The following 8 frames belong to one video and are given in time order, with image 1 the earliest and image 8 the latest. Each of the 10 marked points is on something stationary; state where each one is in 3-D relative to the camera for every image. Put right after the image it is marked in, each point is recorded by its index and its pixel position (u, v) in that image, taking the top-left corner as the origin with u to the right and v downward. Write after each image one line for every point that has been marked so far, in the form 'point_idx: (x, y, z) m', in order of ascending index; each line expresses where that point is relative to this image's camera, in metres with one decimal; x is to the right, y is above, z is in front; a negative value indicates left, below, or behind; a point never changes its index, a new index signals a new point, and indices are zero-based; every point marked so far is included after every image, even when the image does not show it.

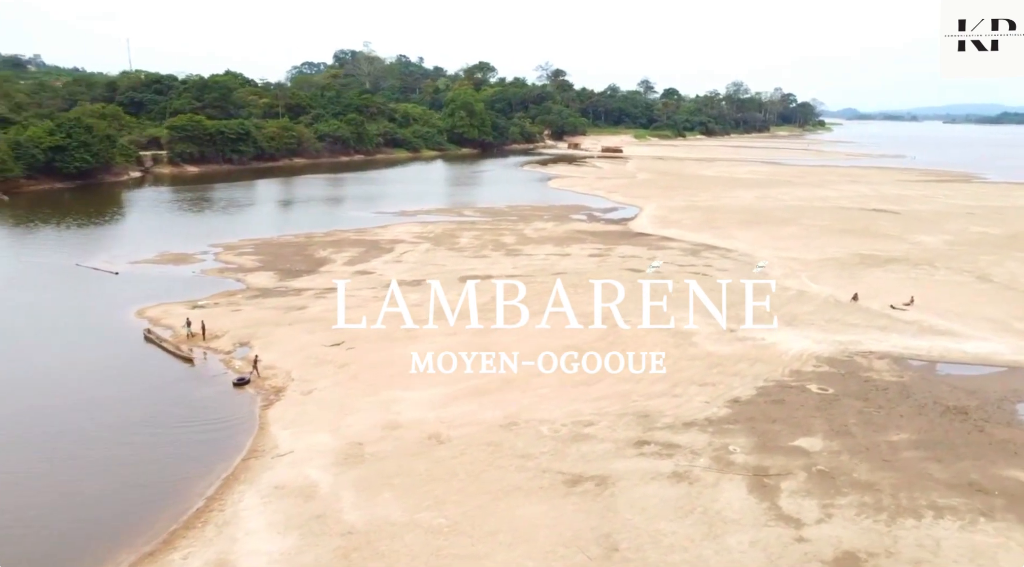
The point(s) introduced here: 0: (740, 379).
0: (+5.1, -2.1, +17.2) m
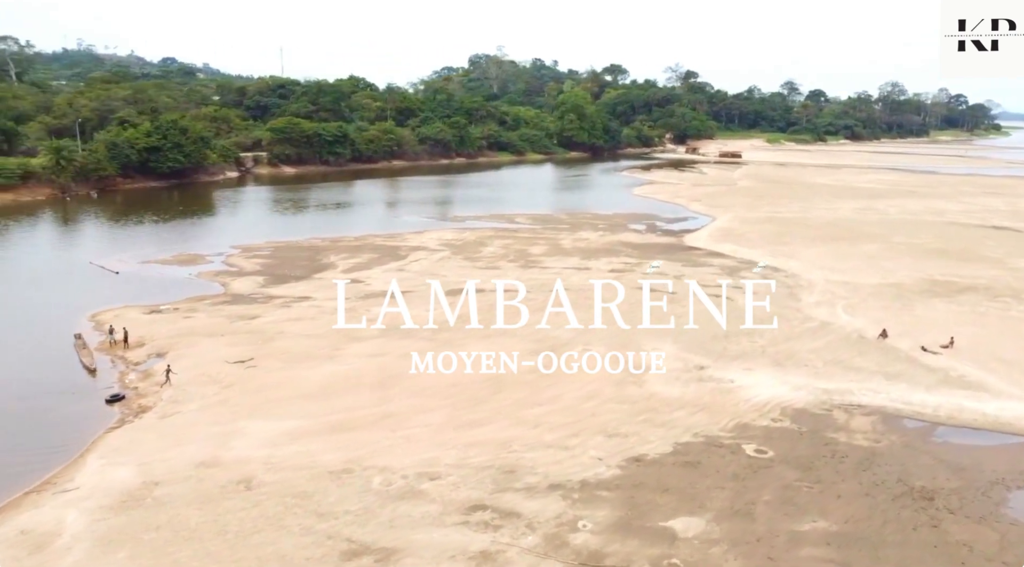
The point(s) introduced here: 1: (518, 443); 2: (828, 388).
0: (+2.9, -2.8, +14.6) m
1: (+0.1, -2.8, +13.5) m
2: (+7.0, -2.3, +17.0) m
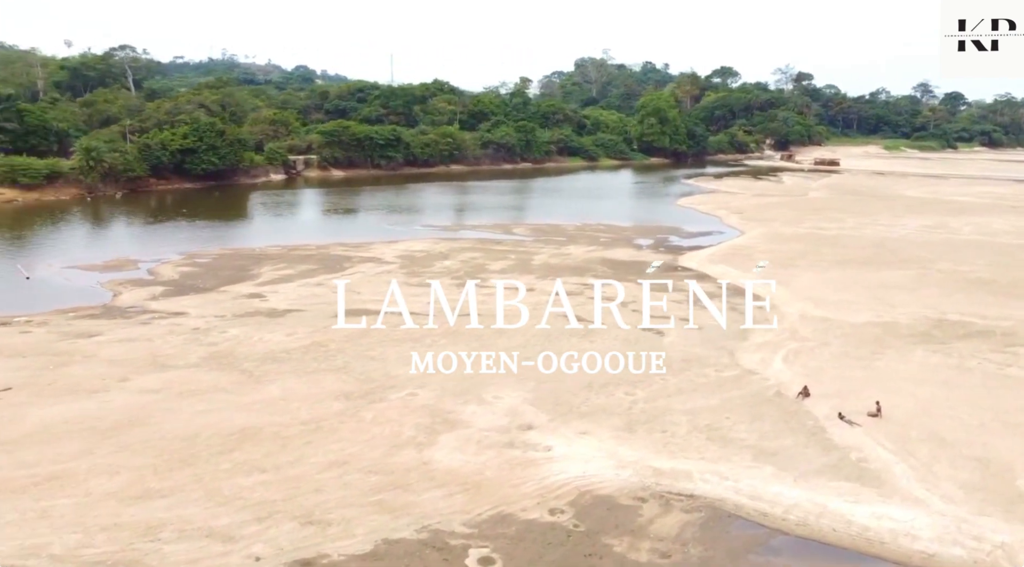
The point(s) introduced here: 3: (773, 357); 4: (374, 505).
0: (-1.8, -3.5, +11.3) m
1: (-4.7, -3.4, +10.7) m
2: (+2.6, -3.2, +13.1) m
3: (+6.6, -1.9, +19.5) m
4: (-2.1, -3.4, +11.5) m
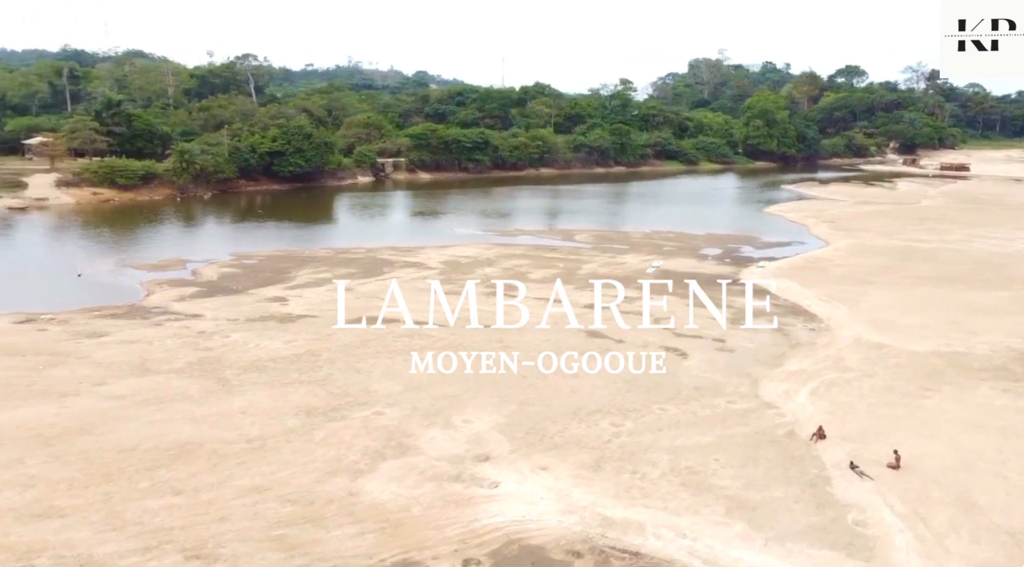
0: (-3.1, -3.7, +10.3) m
1: (-6.0, -3.5, +10.1) m
2: (+1.6, -3.5, +11.5) m
3: (+6.4, -2.4, +17.2) m
4: (-3.3, -3.6, +10.6) m
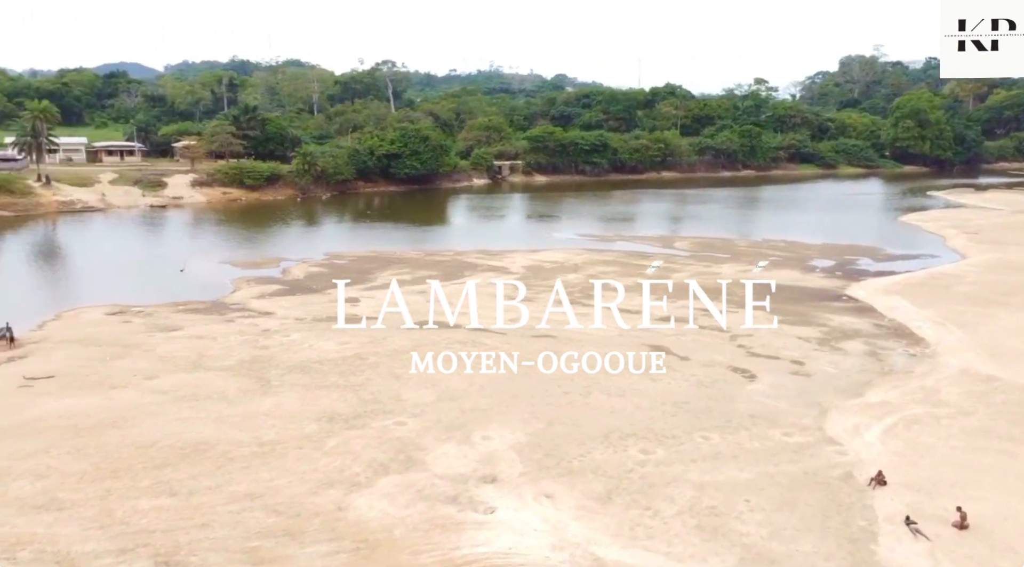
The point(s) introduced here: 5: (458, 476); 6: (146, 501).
0: (-3.5, -3.8, +10.0) m
1: (-6.4, -3.5, +10.3) m
2: (+1.3, -3.7, +10.4) m
3: (+7.1, -2.8, +15.2) m
4: (-3.6, -3.6, +10.3) m
5: (-0.9, -3.2, +12.6) m
6: (-5.5, -3.3, +11.5) m
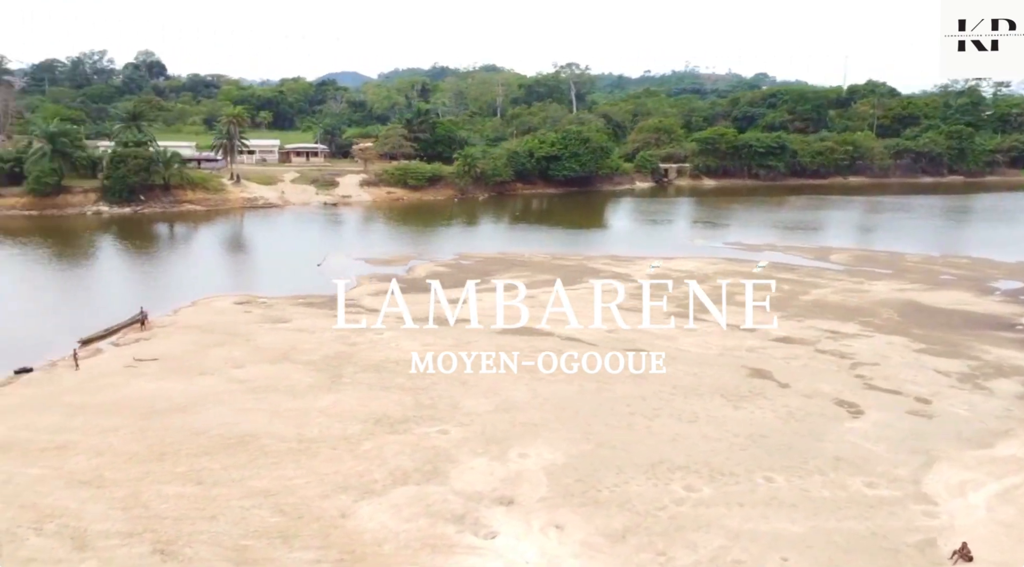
0: (-3.7, -3.8, +10.1) m
1: (-6.5, -3.4, +11.1) m
2: (+1.0, -4.0, +9.4) m
3: (+7.8, -3.3, +12.6) m
4: (-3.8, -3.6, +10.5) m
5: (-0.6, -3.3, +12.0) m
6: (-5.3, -3.2, +12.0) m
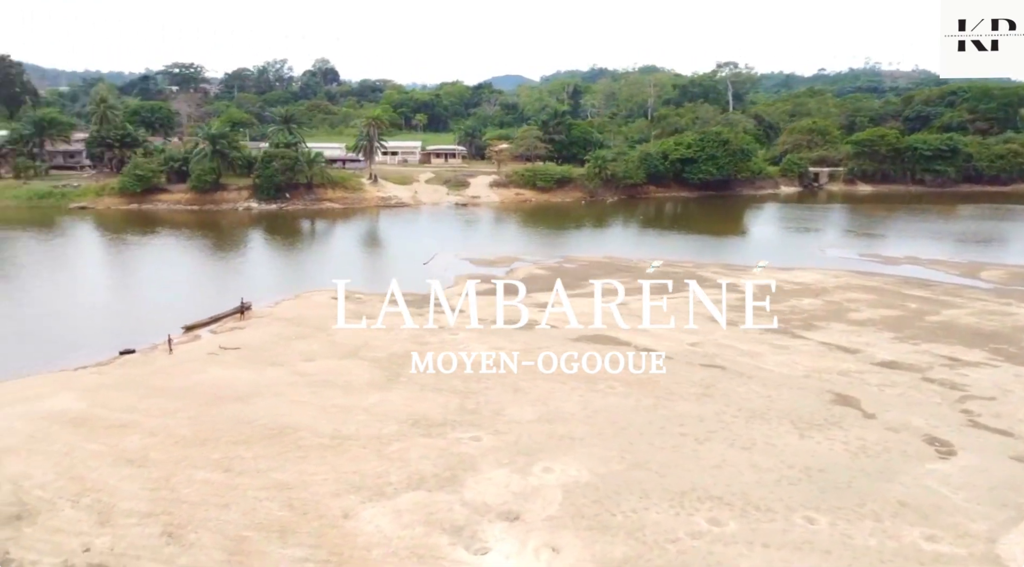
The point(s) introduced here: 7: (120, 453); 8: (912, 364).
0: (-3.9, -3.7, +10.4) m
1: (-6.4, -3.3, +12.0) m
2: (+0.6, -4.1, +8.8) m
3: (+7.9, -3.7, +10.6) m
4: (-3.9, -3.6, +10.8) m
5: (-0.4, -3.4, +11.7) m
6: (-5.1, -3.1, +12.6) m
7: (-6.8, -2.9, +13.3) m
8: (+10.1, -2.0, +19.0) m
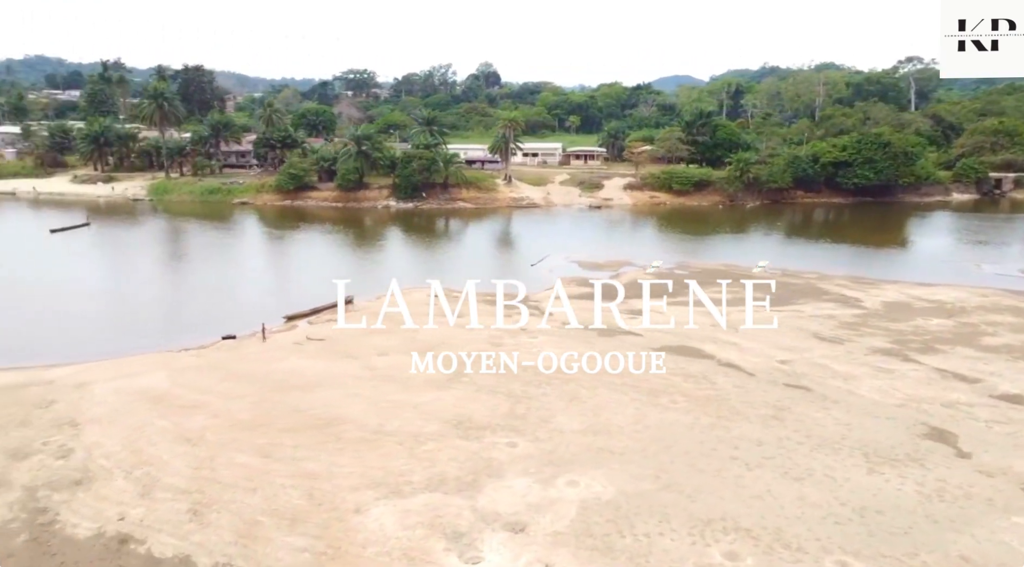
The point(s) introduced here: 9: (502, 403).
0: (-4.0, -3.7, +11.0) m
1: (-6.1, -3.1, +13.0) m
2: (+0.1, -4.2, +8.4) m
3: (+7.6, -4.1, +8.7) m
4: (-3.9, -3.5, +11.3) m
5: (-0.3, -3.5, +11.5) m
6: (-4.6, -3.0, +13.3) m
7: (-6.2, -2.7, +14.3) m
8: (+11.6, -2.5, +16.5) m
9: (0.0, -2.5, +15.9) m
